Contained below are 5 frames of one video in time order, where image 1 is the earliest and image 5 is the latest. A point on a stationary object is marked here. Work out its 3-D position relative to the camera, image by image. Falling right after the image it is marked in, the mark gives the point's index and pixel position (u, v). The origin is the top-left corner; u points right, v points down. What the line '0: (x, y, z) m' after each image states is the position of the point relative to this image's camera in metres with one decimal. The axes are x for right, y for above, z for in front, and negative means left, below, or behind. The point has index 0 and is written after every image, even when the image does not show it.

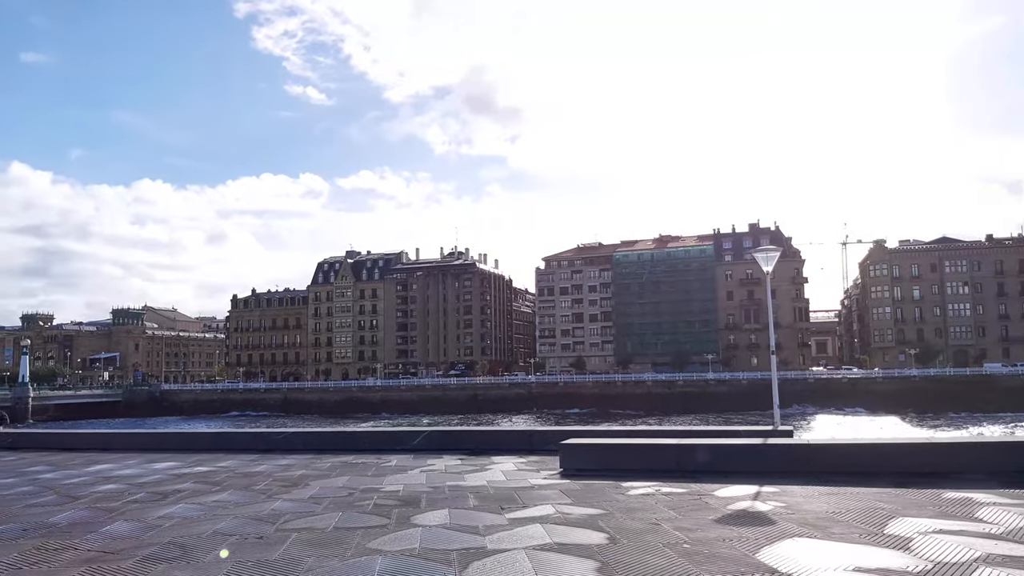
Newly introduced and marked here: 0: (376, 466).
0: (-2.8, -3.7, +16.2) m
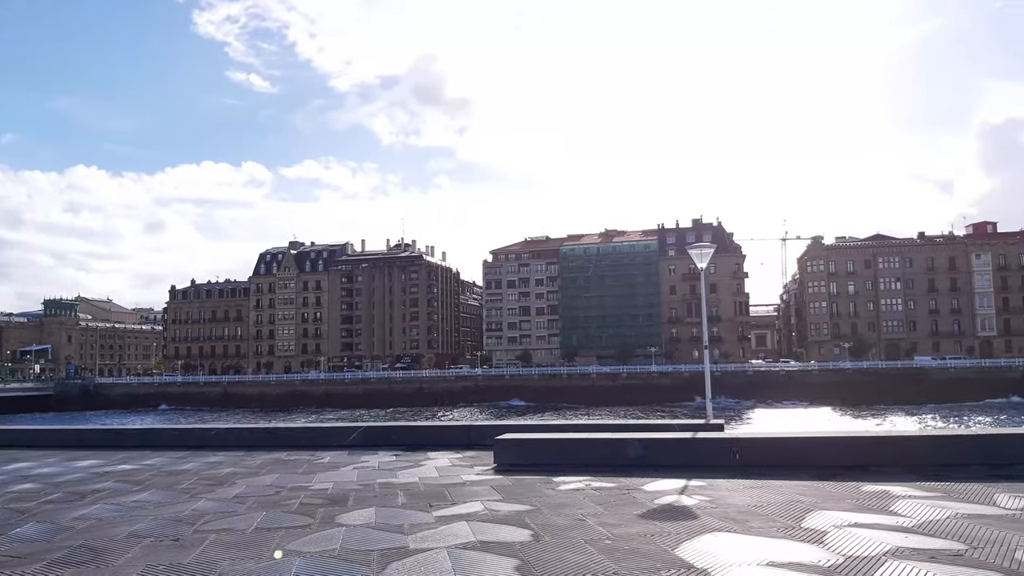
0: (-4.2, -3.6, +15.9) m
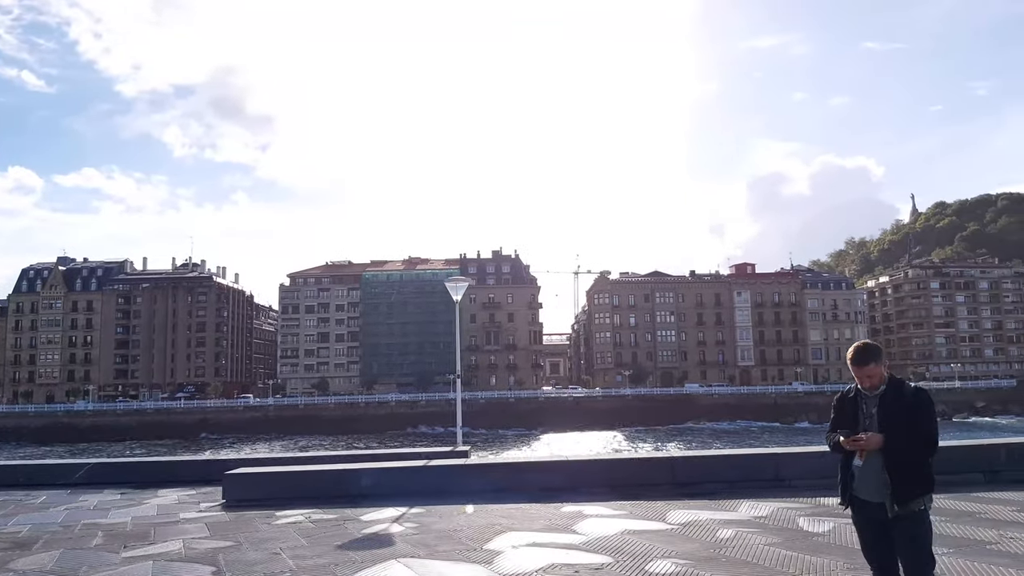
0: (-9.2, -4.0, +14.4) m
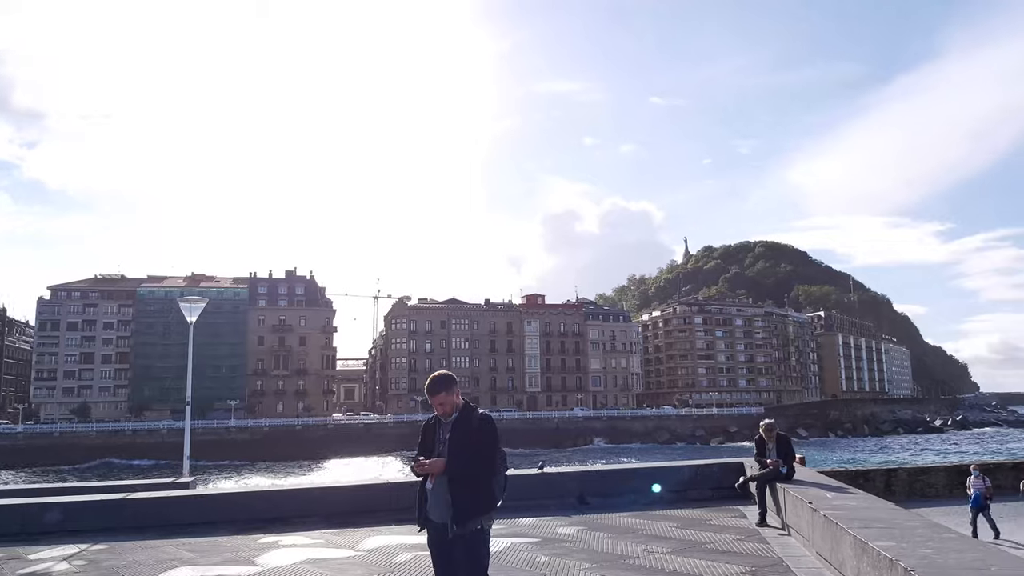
0: (-14.0, -4.1, +11.7) m
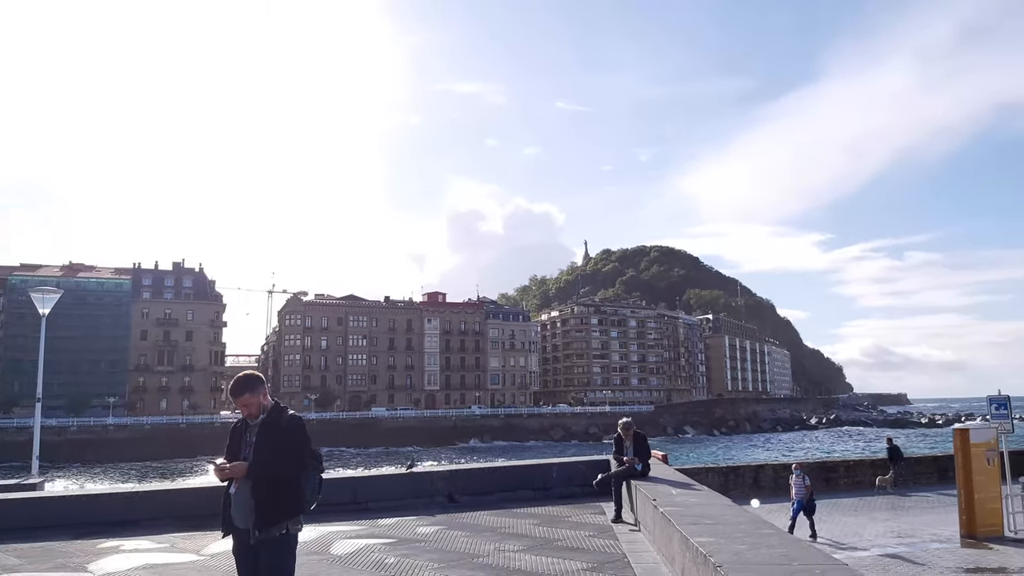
0: (-16.0, -3.7, +9.9) m
